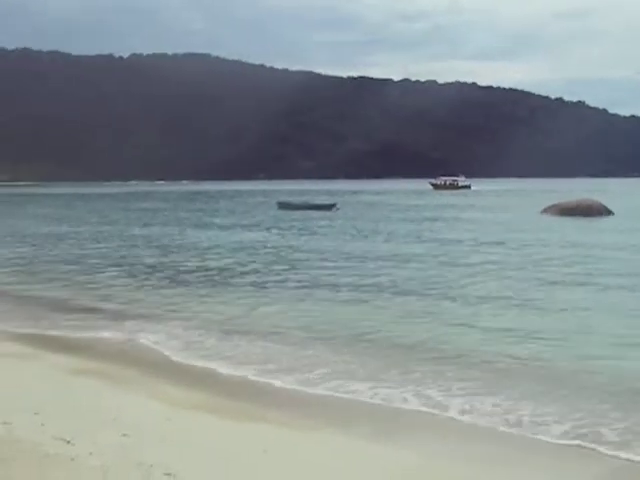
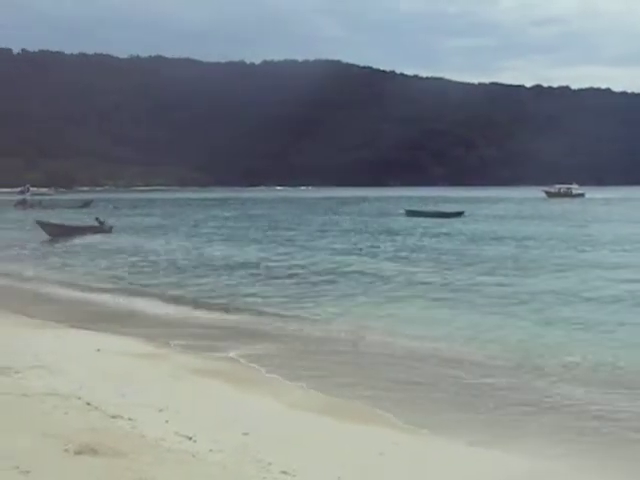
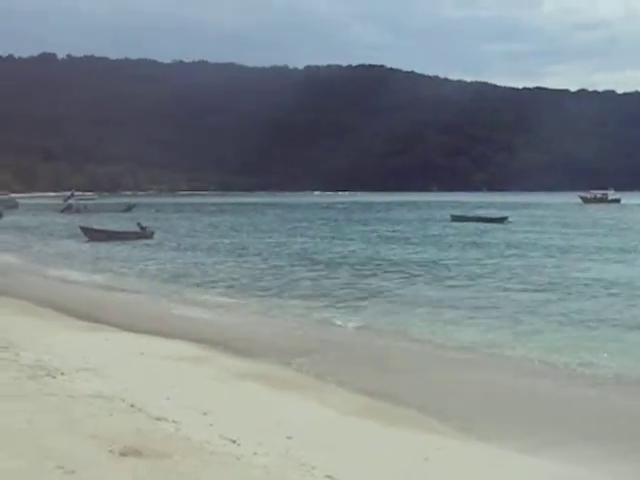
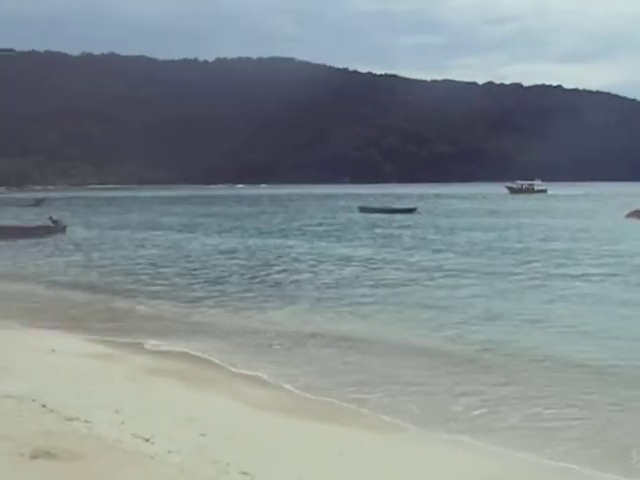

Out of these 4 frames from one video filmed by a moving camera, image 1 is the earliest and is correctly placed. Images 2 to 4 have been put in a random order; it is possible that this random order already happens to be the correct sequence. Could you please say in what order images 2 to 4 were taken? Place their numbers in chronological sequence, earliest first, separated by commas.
4, 2, 3
